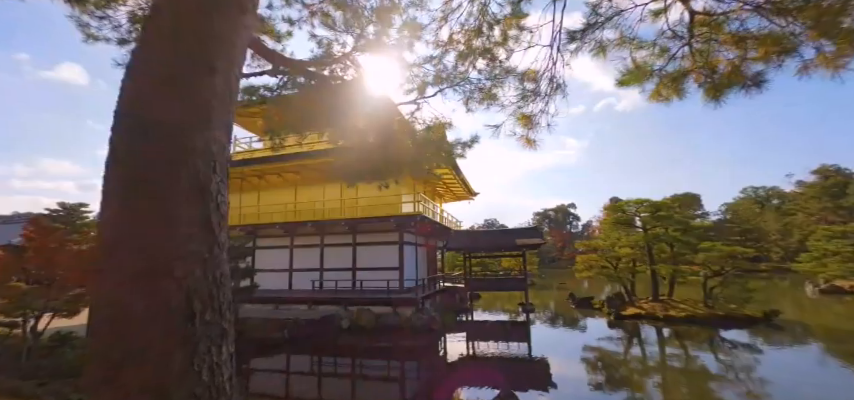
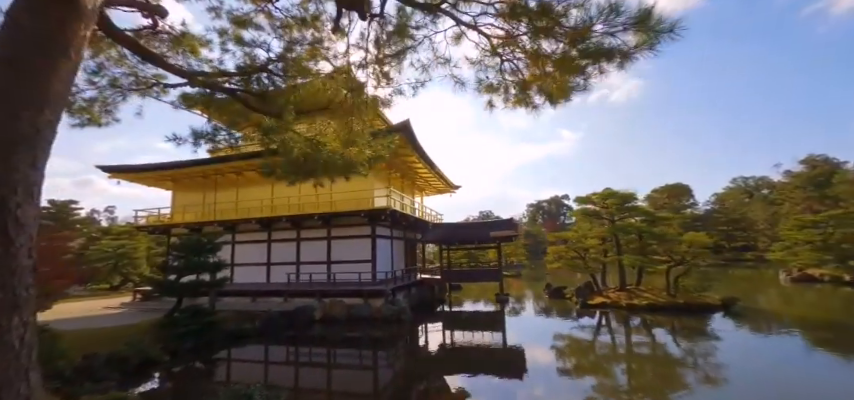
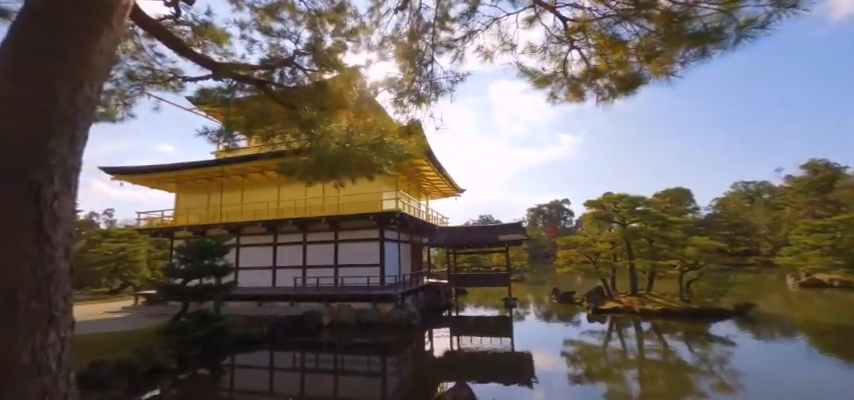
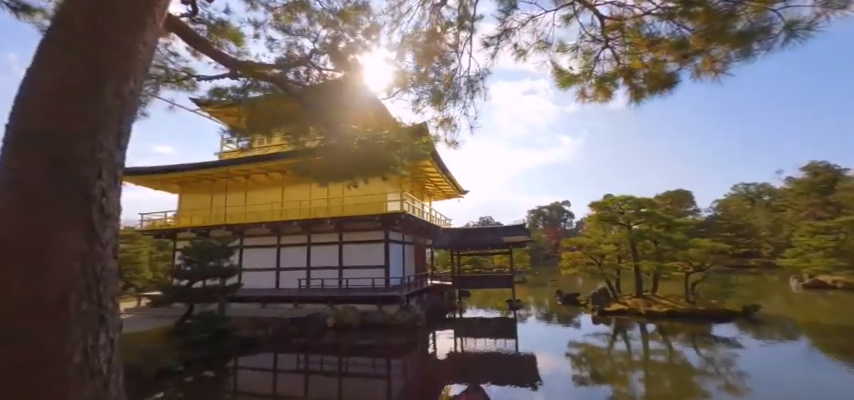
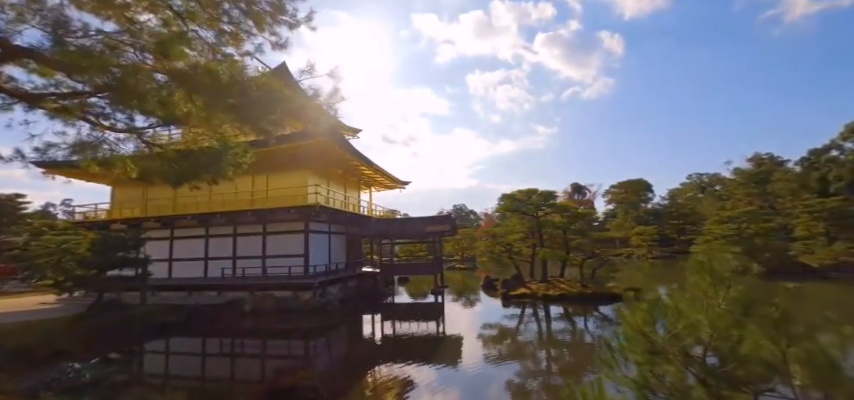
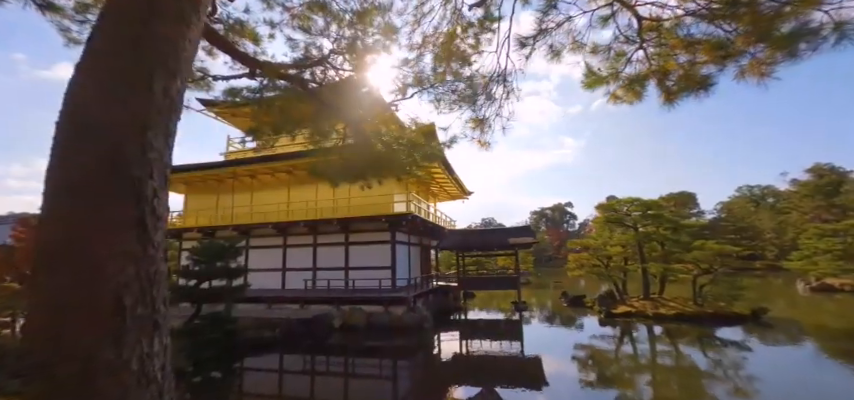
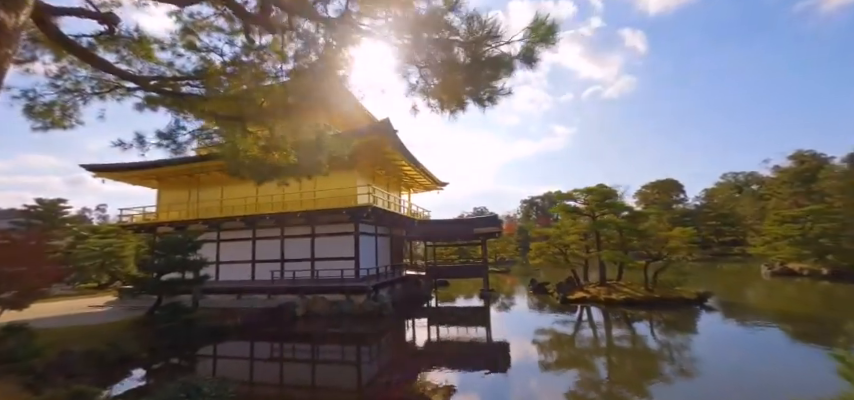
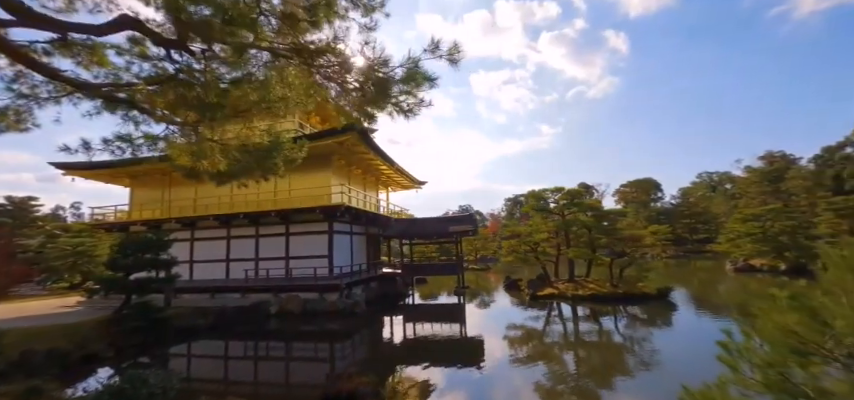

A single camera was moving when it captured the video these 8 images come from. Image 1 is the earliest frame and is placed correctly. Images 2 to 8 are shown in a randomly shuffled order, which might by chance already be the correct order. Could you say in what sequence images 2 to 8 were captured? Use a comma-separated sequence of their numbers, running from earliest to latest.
6, 4, 3, 2, 7, 8, 5
